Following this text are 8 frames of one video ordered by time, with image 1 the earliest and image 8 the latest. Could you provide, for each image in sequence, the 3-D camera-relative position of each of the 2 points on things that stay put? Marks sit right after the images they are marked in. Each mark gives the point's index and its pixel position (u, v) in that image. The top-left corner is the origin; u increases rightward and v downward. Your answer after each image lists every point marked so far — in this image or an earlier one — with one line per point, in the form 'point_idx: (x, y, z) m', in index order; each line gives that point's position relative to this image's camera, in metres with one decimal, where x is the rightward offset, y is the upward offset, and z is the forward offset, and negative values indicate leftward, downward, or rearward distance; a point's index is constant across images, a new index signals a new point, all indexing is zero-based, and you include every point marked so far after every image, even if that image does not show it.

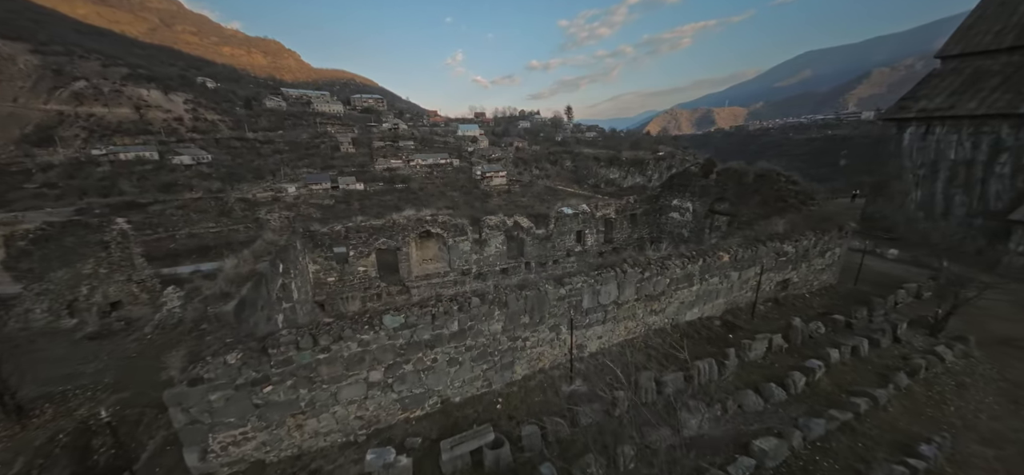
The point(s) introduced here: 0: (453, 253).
0: (-2.0, -0.6, +11.8) m
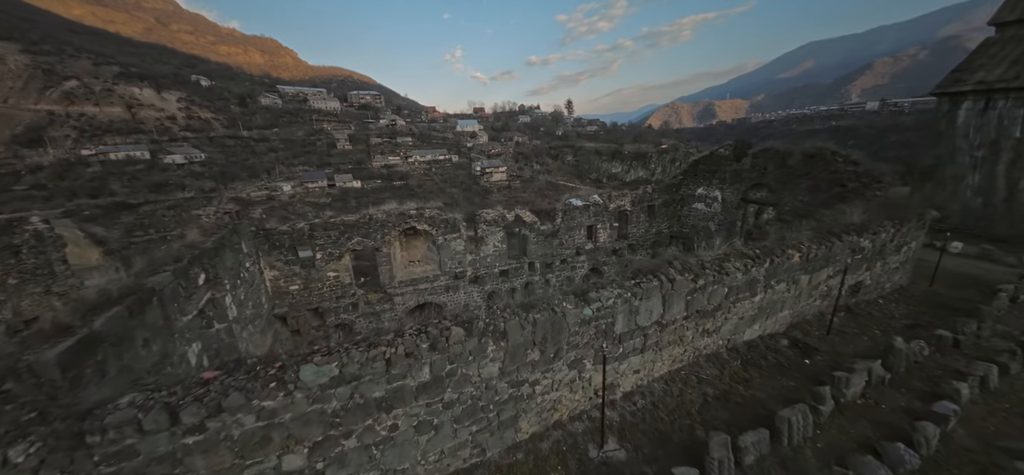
0: (-2.0, -0.5, +9.8) m
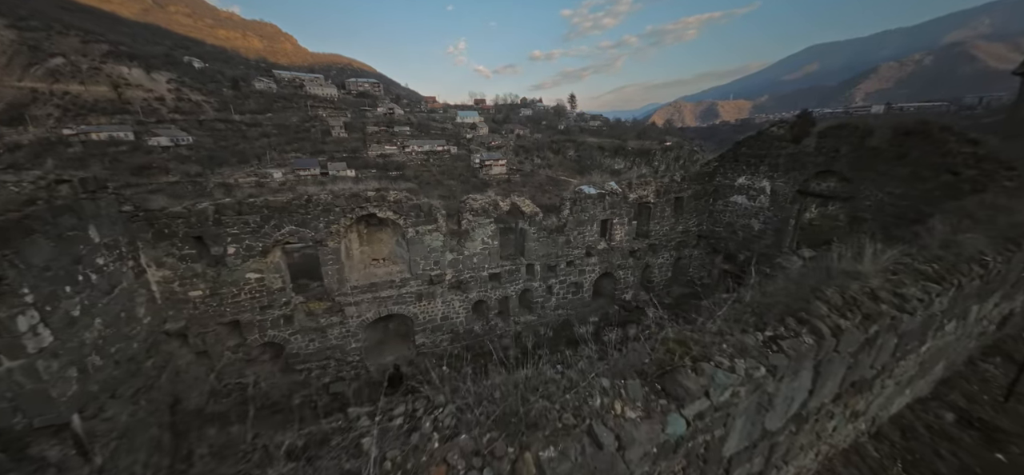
0: (-2.1, -0.4, +7.3) m
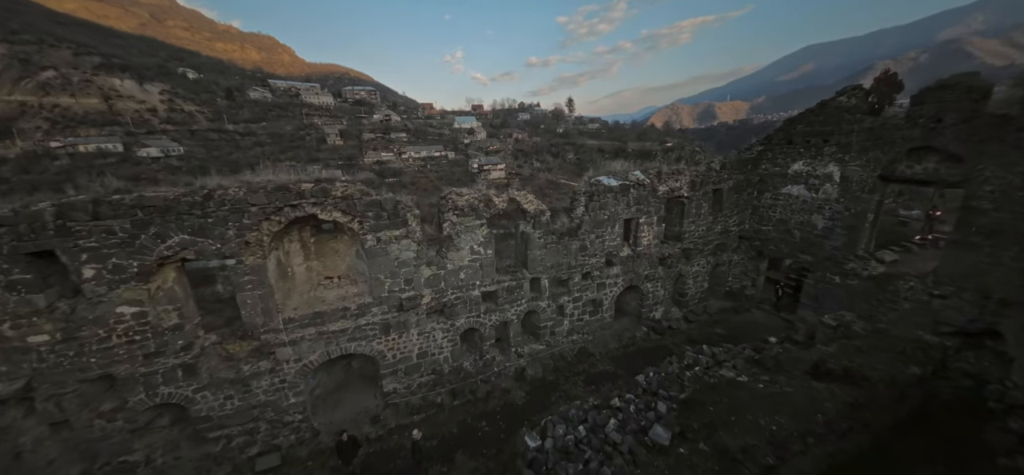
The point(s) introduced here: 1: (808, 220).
0: (-2.2, -0.5, +5.2) m
1: (+7.1, +0.4, +8.0) m
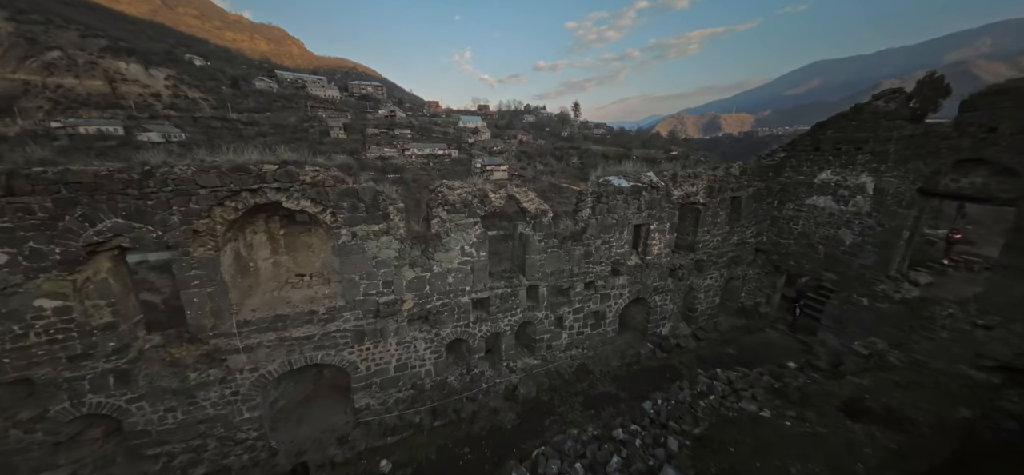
0: (-2.2, -0.4, +4.6) m
1: (+7.1, +0.1, +7.3) m
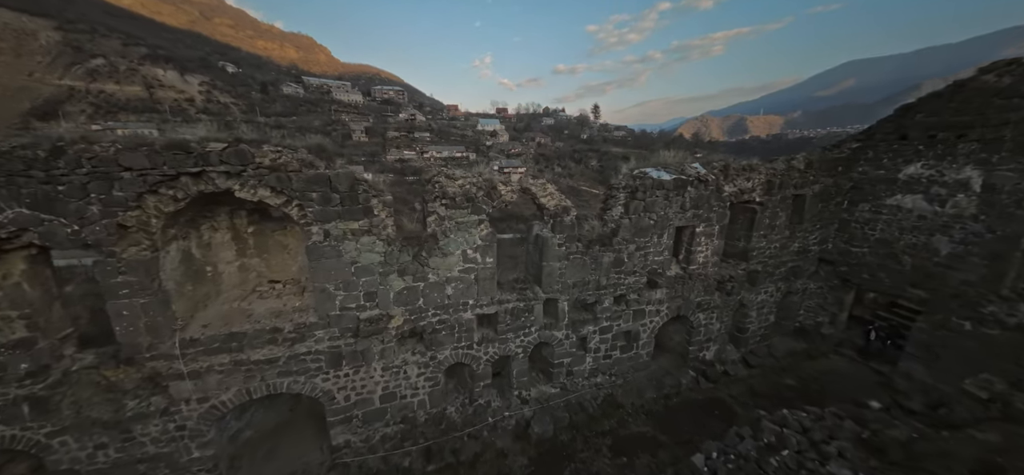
0: (-2.1, -0.4, +3.7) m
1: (+7.3, -0.1, +5.9) m
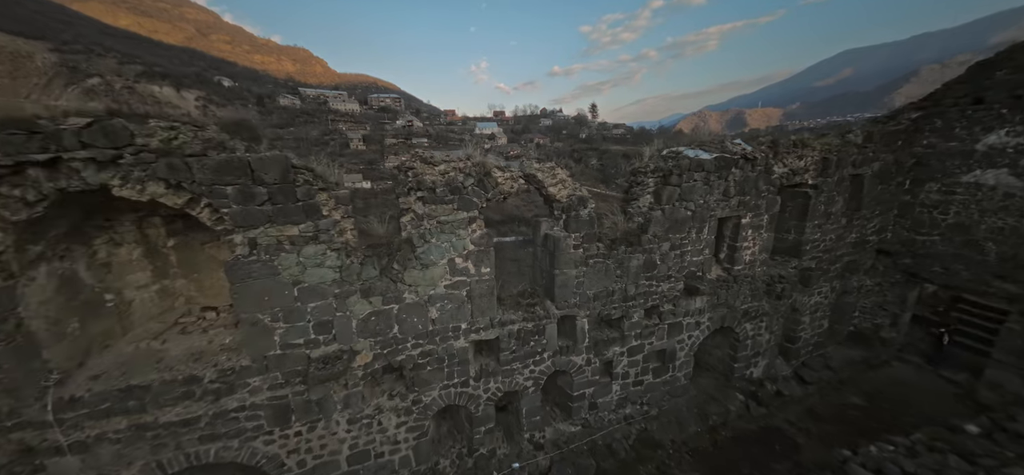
0: (-2.1, -0.5, +2.7) m
1: (+7.4, +0.2, +4.9) m
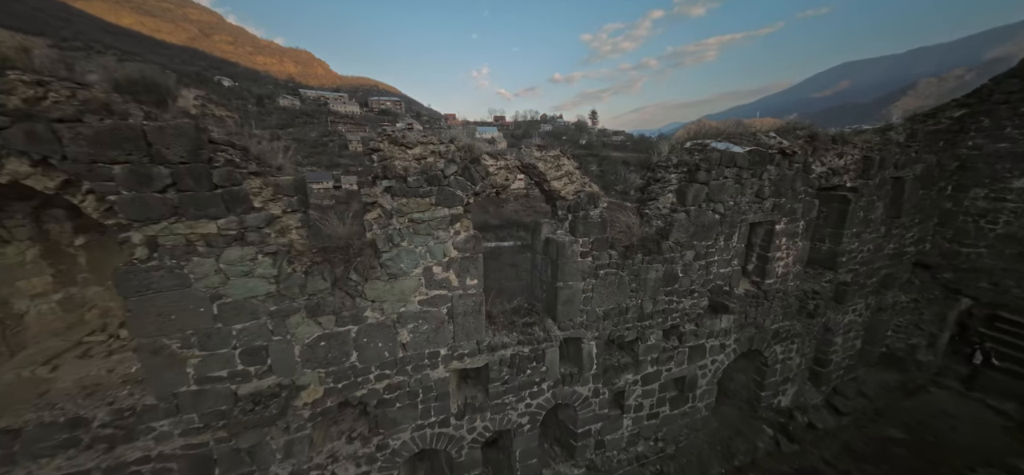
0: (-2.1, -0.5, +2.0) m
1: (+7.3, 0.0, +4.3) m
